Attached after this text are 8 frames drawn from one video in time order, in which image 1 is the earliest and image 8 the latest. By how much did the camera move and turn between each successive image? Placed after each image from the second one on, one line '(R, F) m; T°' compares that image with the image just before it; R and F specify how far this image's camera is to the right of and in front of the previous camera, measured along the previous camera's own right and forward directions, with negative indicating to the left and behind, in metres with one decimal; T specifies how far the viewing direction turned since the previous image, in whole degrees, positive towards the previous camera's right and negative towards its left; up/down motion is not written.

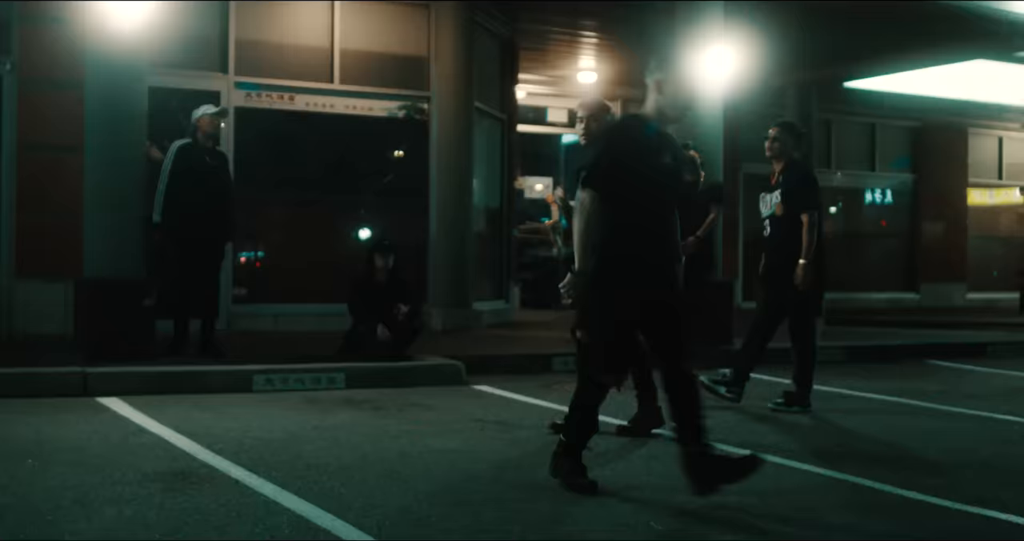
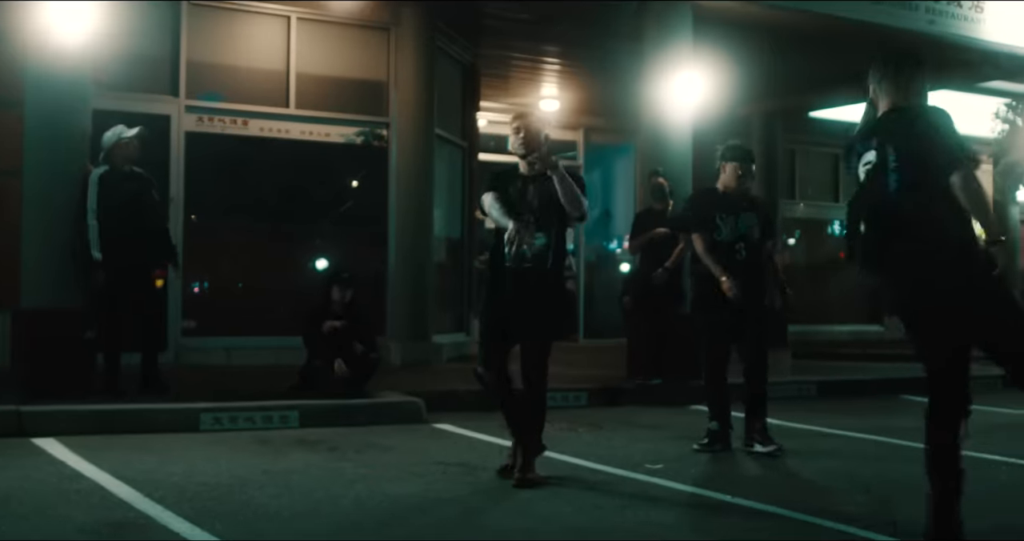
(0.0, +0.4) m; +2°
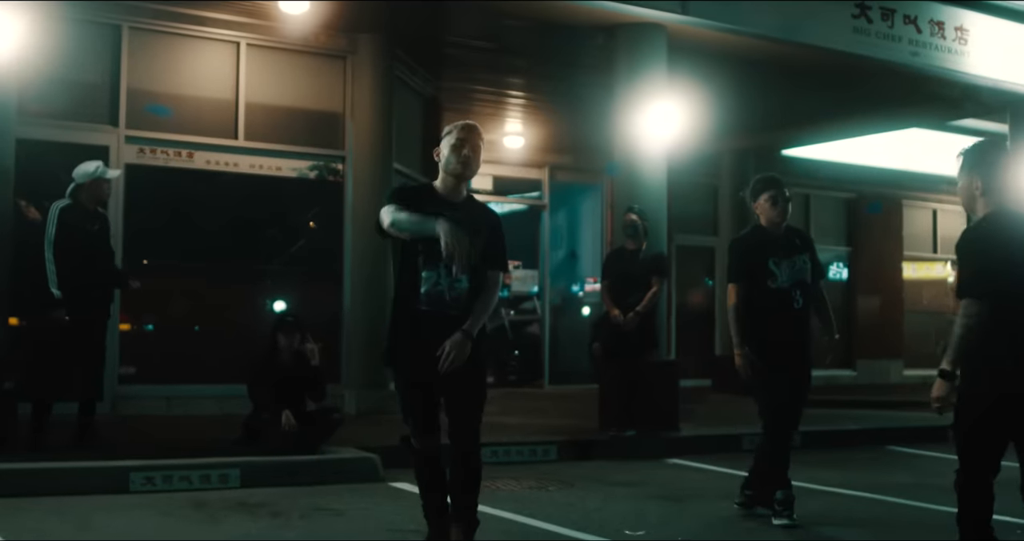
(0.0, +0.7) m; +2°
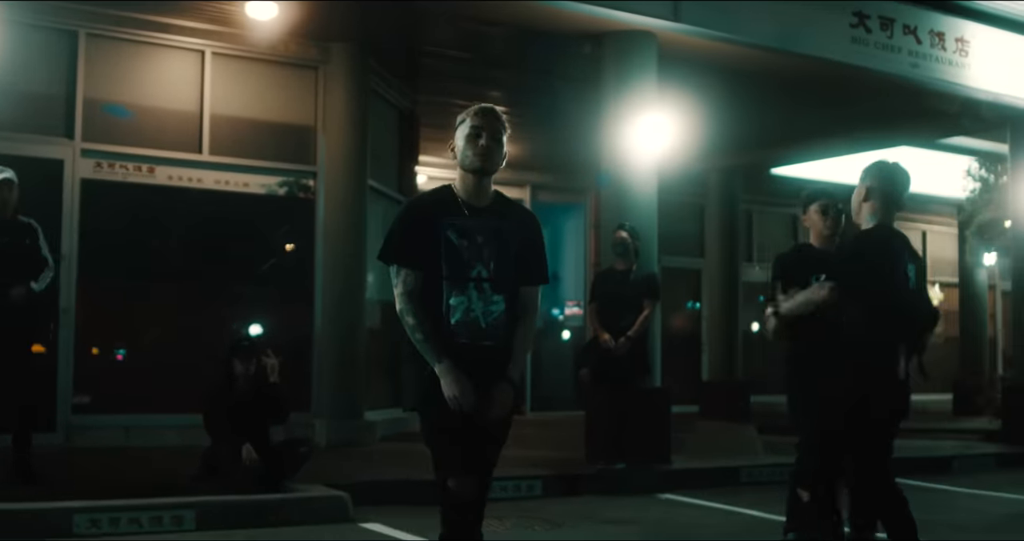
(0.0, +0.6) m; +1°
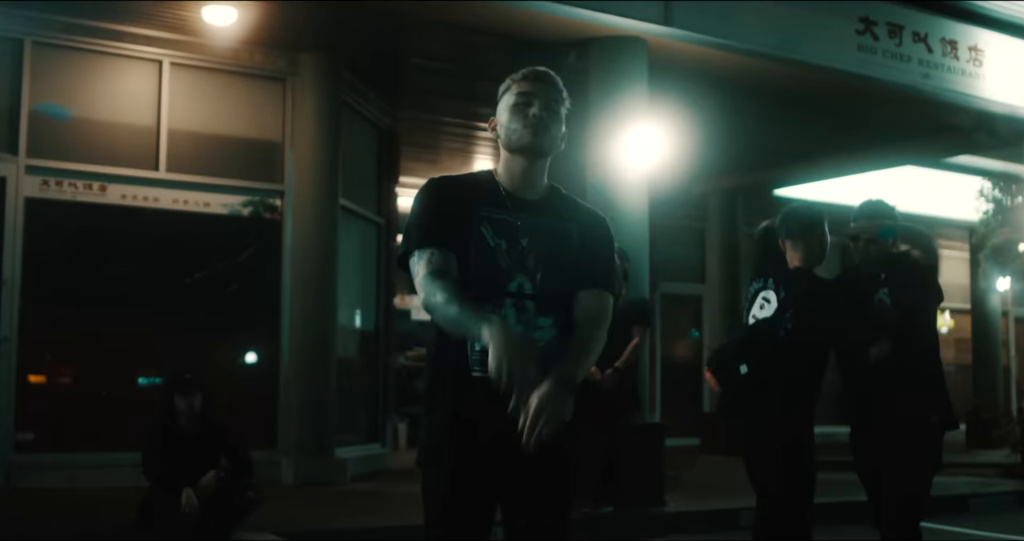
(+0.2, +0.8) m; 0°
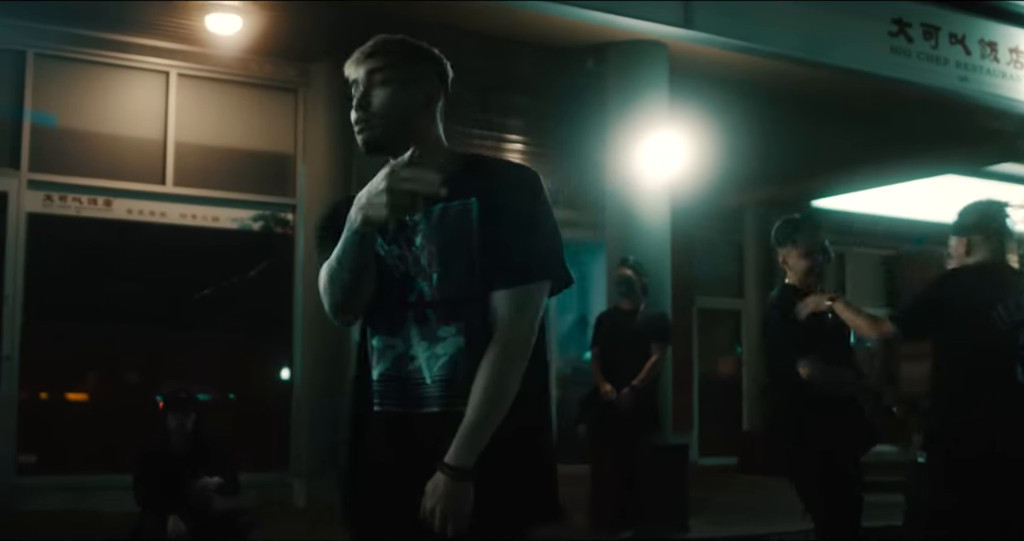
(+0.2, +0.4) m; -2°
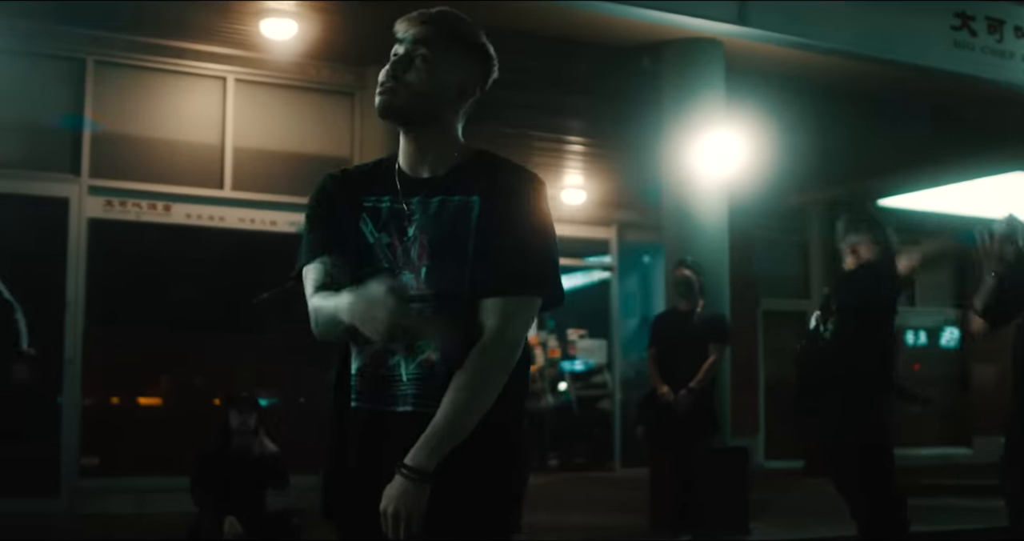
(+0.1, +0.1) m; -3°
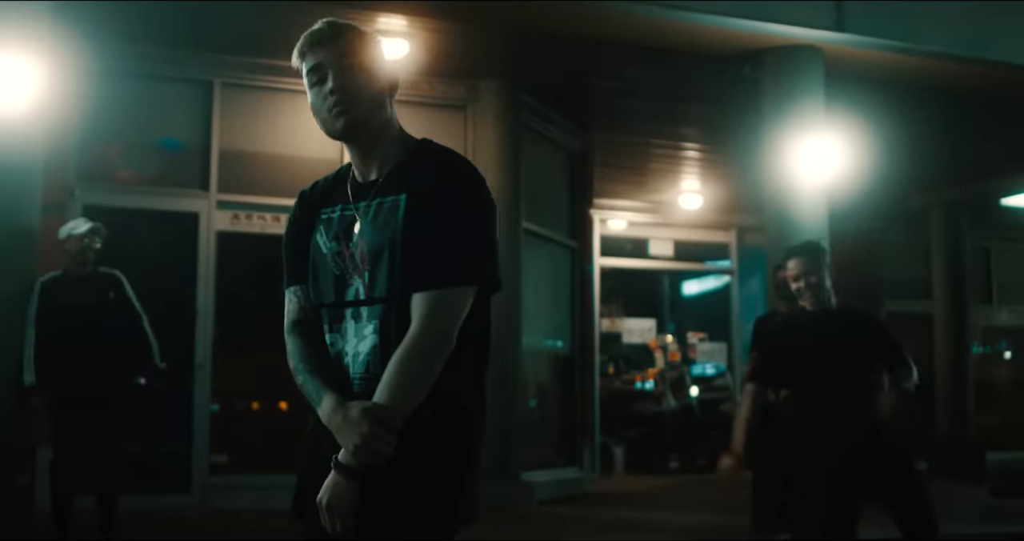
(+0.2, -0.3) m; -6°
